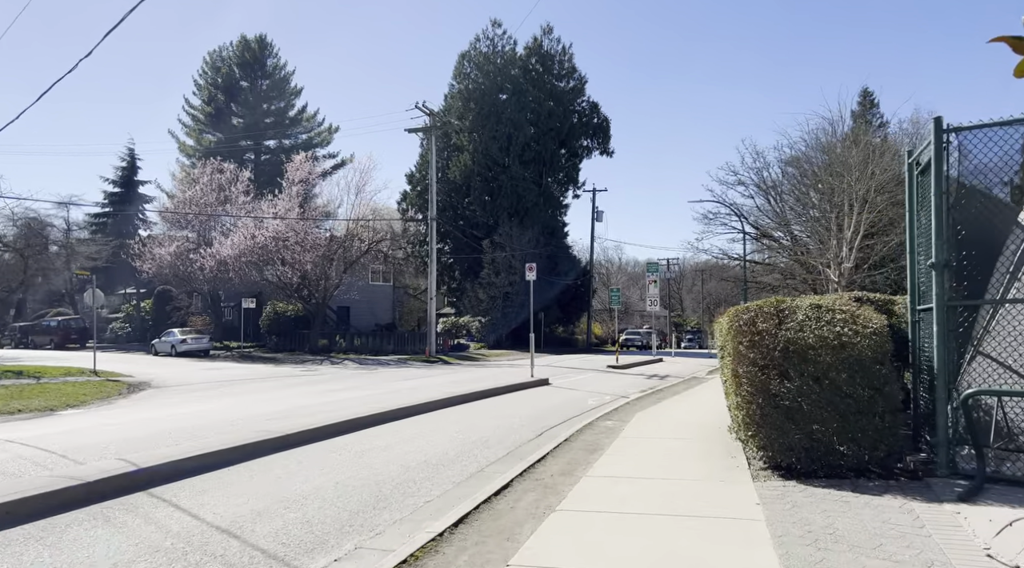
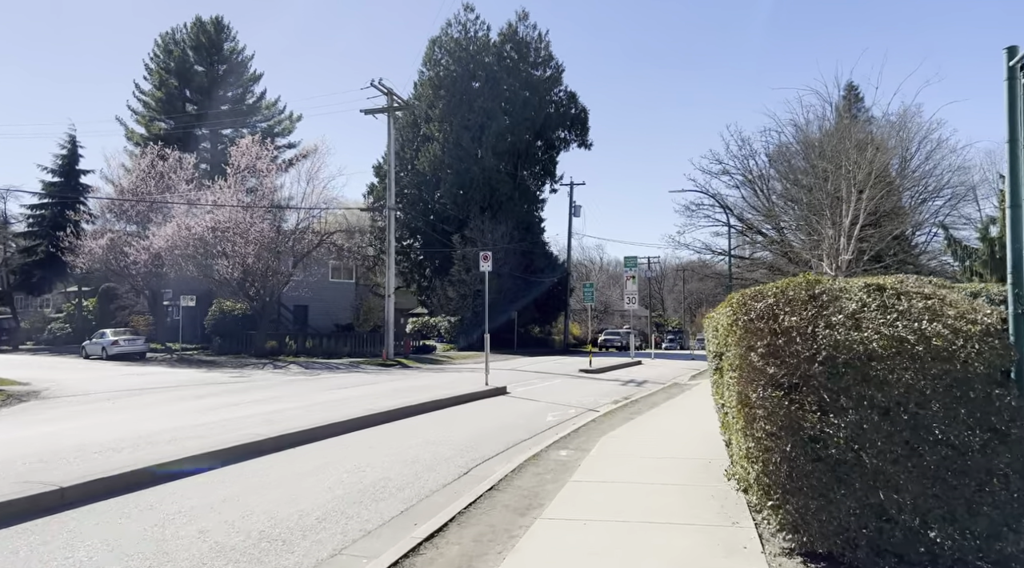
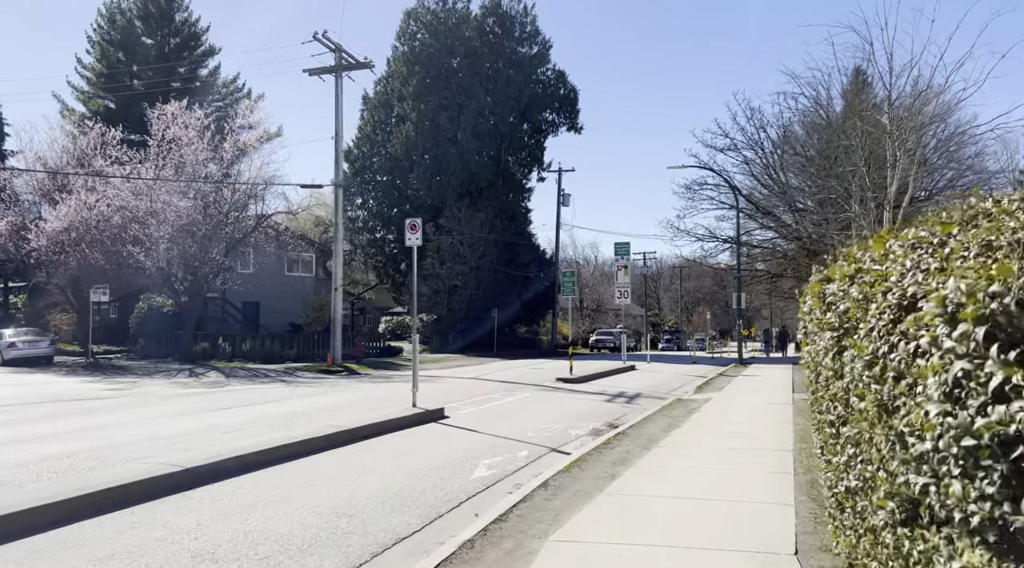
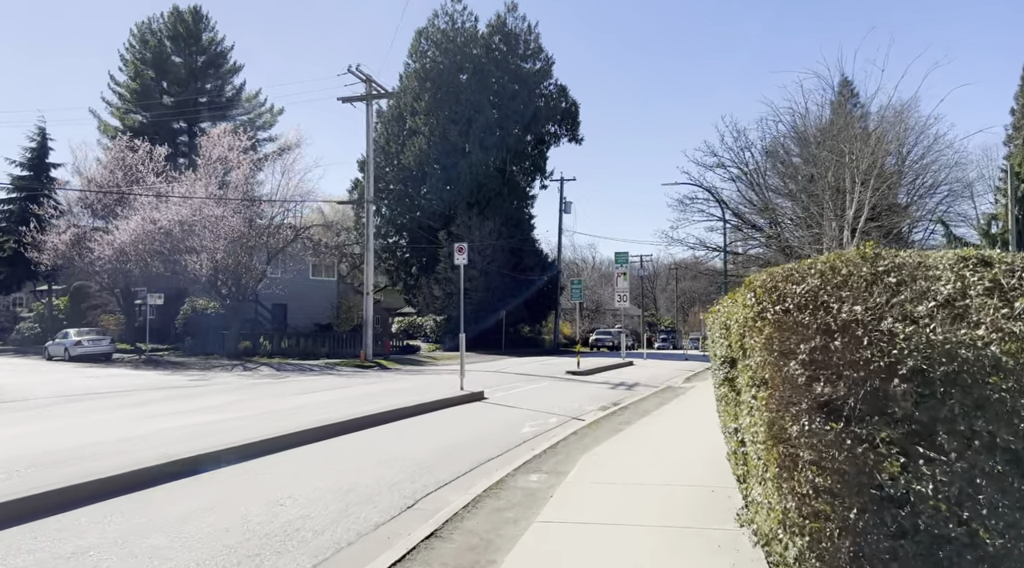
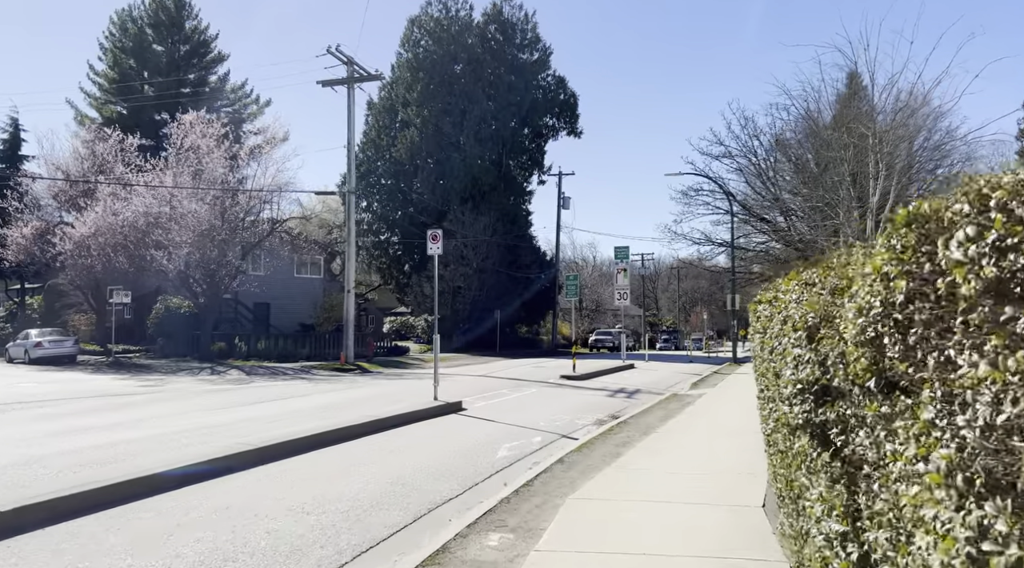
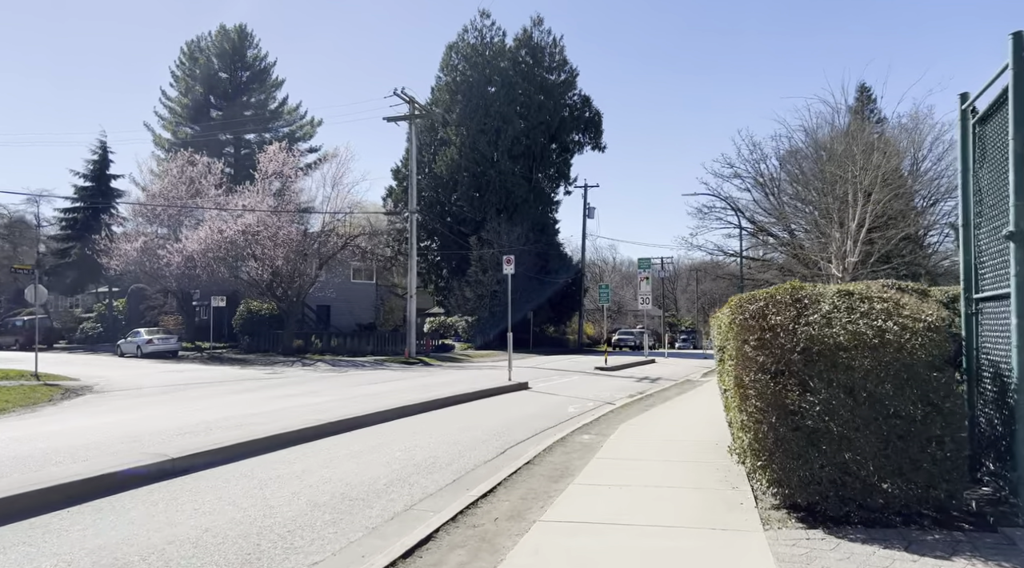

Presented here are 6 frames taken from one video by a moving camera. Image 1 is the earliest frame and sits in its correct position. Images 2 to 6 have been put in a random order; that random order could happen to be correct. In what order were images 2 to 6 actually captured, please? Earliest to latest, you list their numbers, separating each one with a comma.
6, 2, 4, 5, 3
